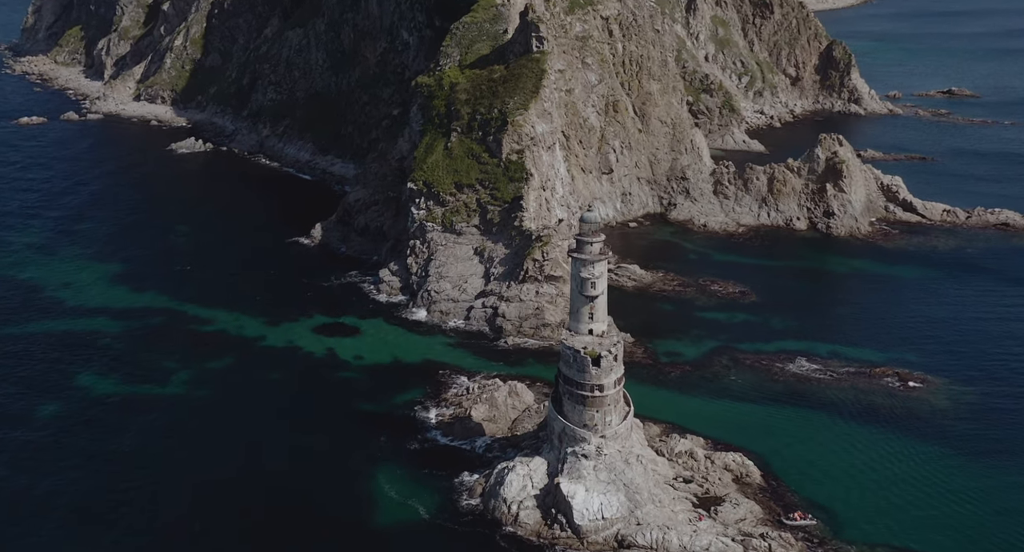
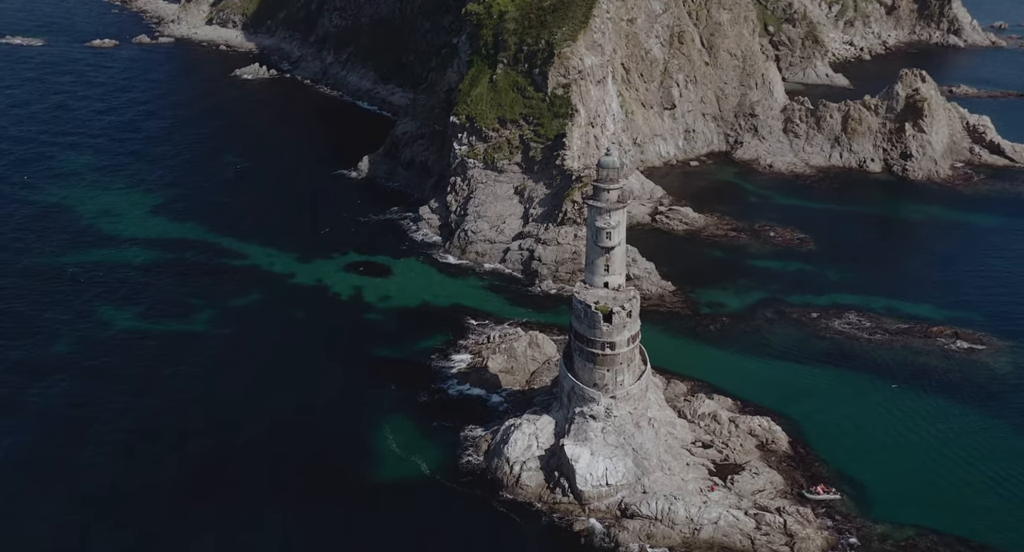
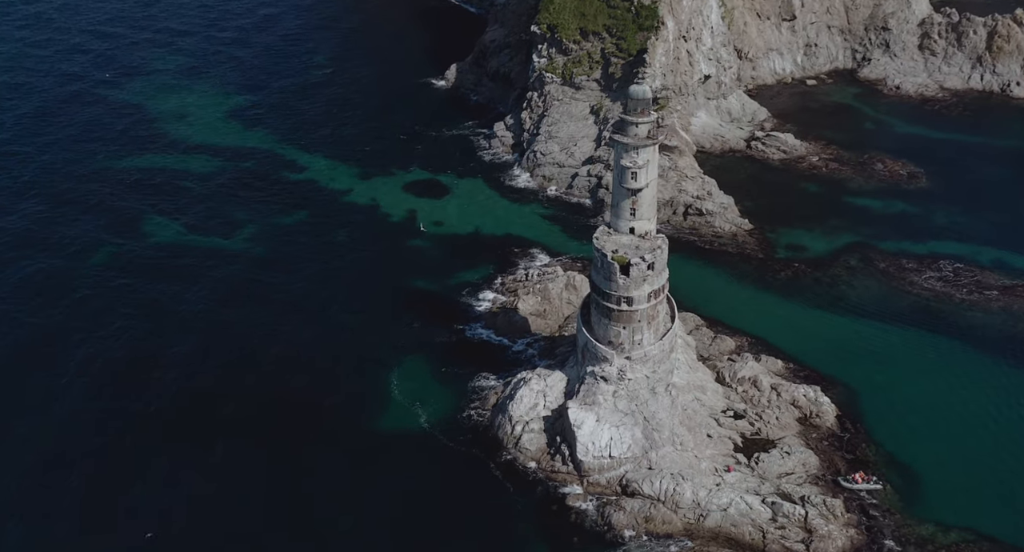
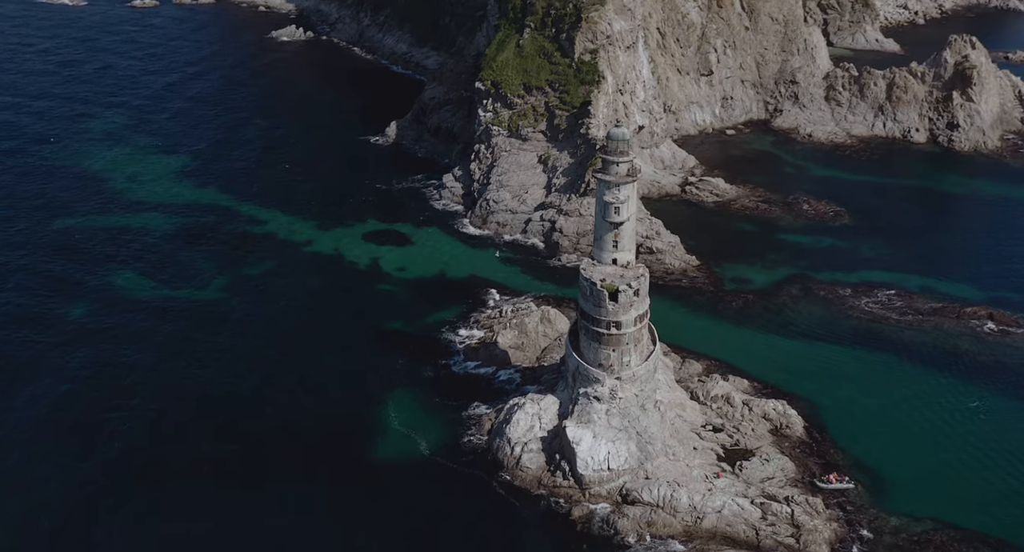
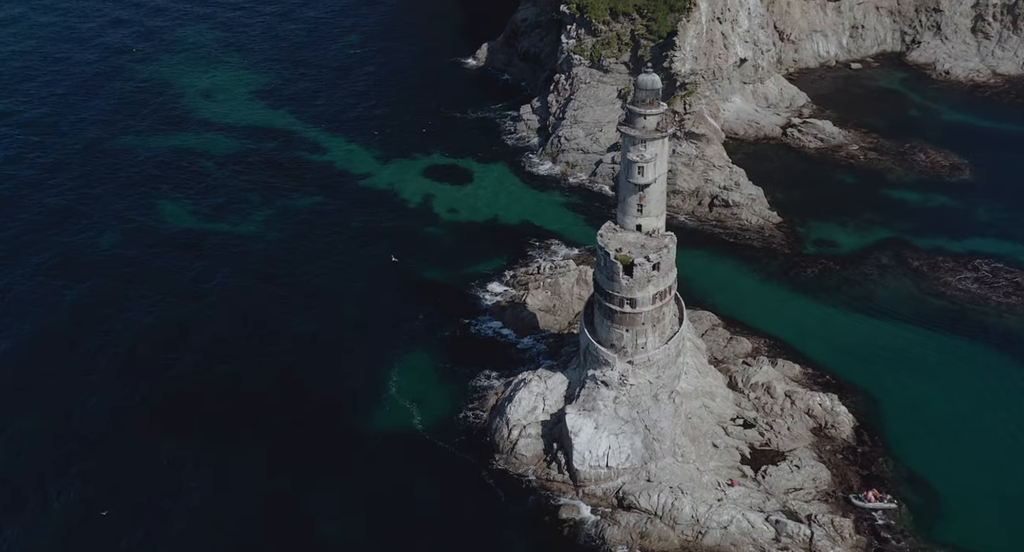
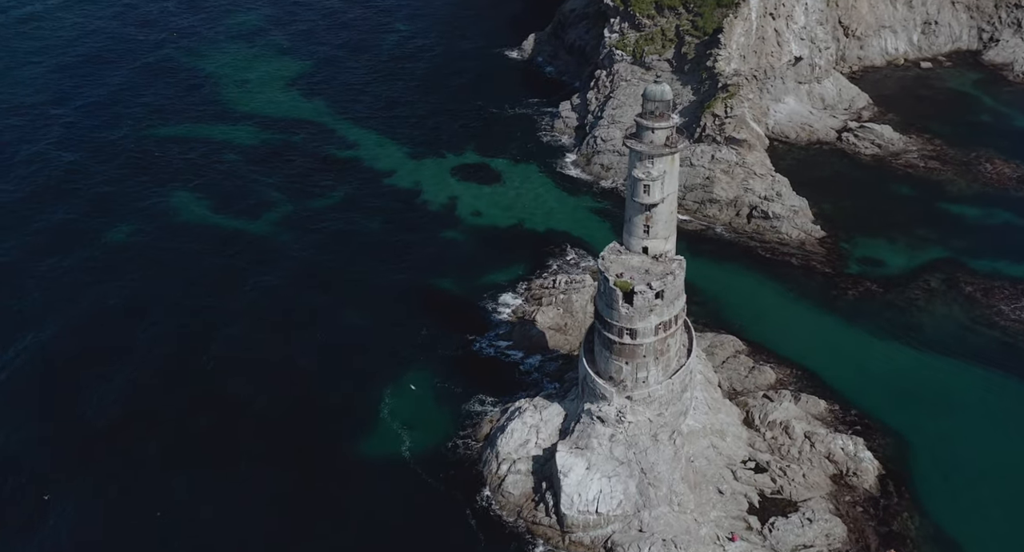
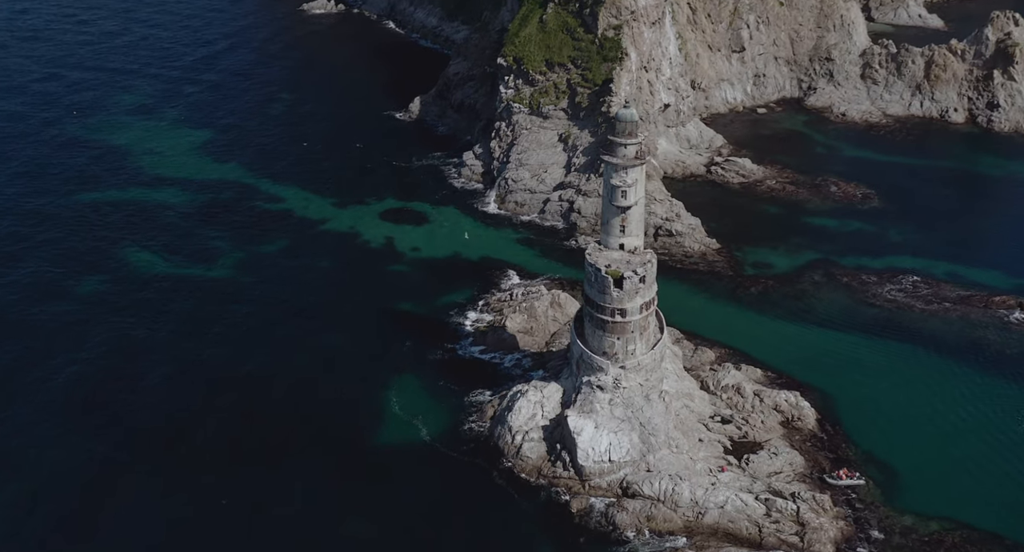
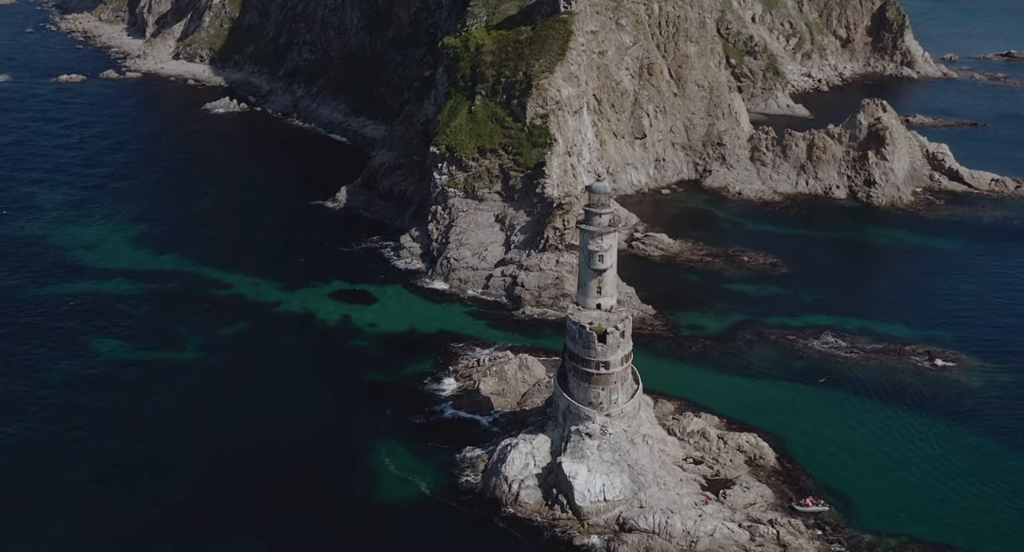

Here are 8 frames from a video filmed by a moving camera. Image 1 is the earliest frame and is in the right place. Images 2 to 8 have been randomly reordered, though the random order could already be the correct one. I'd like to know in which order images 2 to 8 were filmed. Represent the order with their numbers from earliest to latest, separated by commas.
8, 2, 4, 7, 3, 5, 6
